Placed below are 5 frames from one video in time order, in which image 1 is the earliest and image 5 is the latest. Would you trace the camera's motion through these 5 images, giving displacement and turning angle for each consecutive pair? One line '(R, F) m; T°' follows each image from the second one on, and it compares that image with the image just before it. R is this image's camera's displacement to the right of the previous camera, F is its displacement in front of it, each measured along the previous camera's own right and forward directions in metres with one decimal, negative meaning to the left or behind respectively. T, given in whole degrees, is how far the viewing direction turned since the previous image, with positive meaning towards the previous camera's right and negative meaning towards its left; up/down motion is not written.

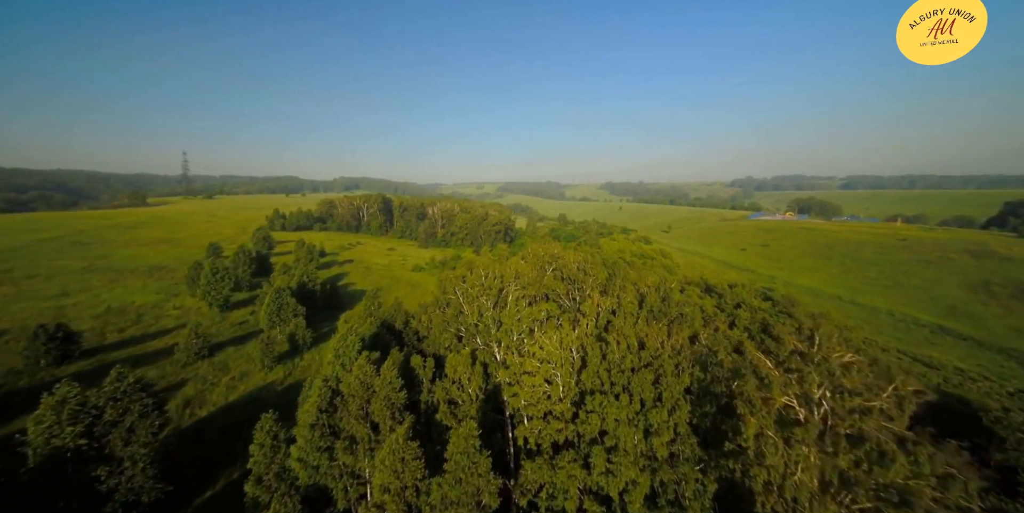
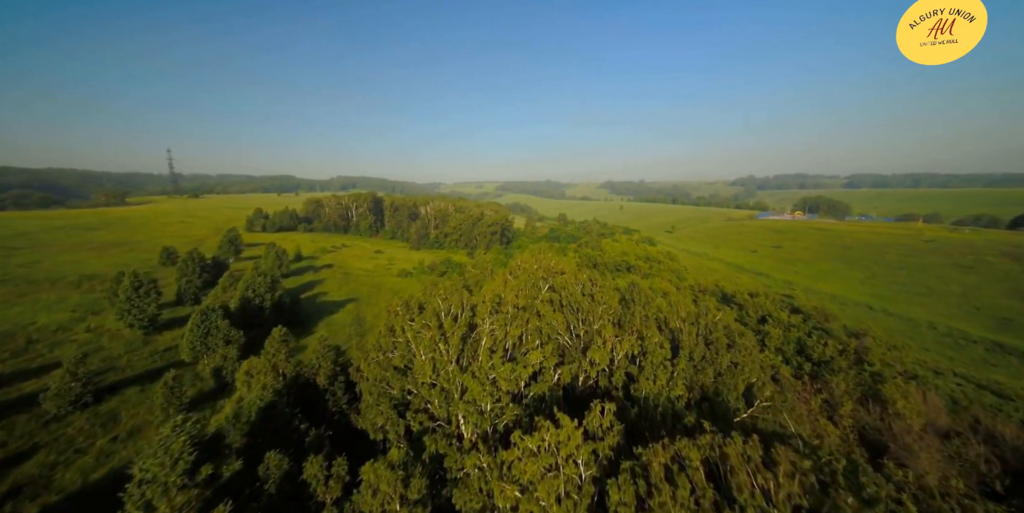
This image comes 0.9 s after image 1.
(+0.5, +3.9) m; 0°
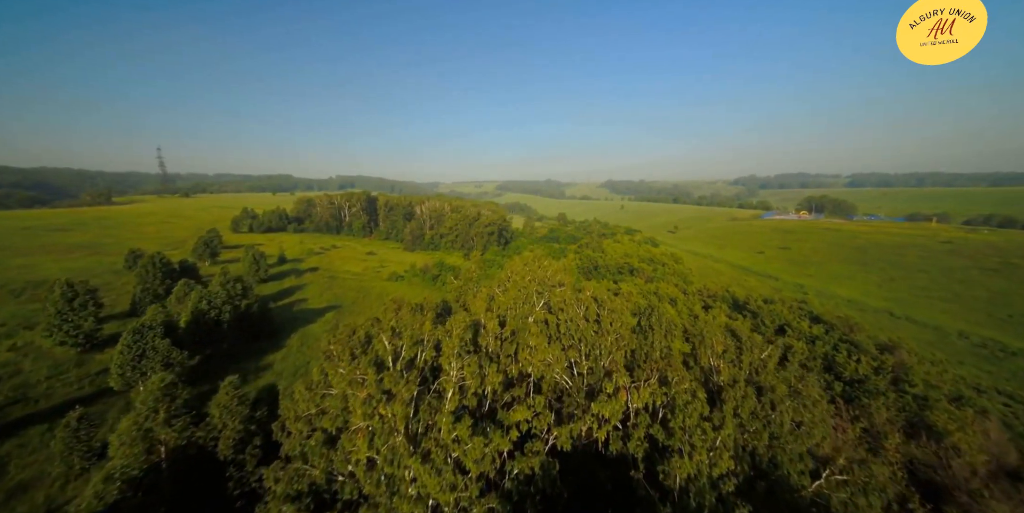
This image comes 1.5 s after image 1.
(+0.4, +2.4) m; 0°
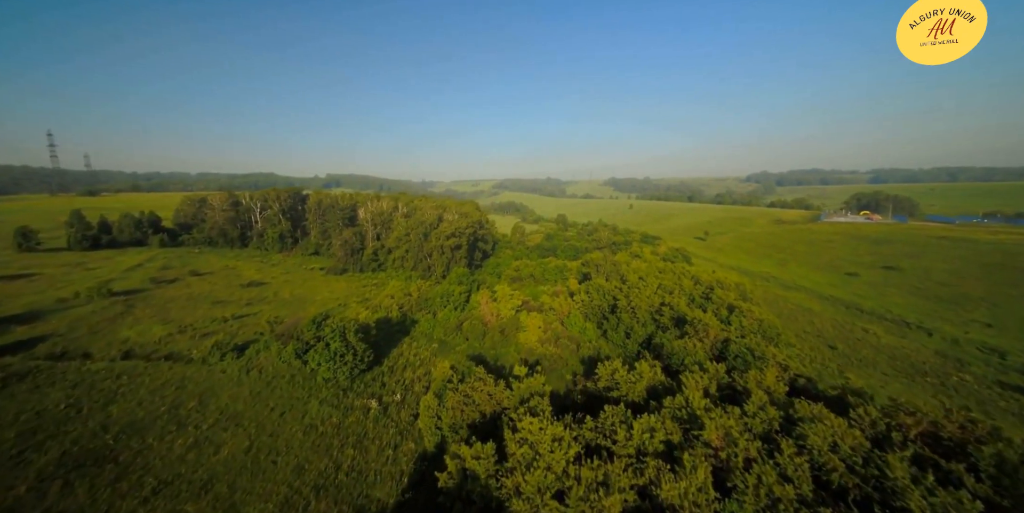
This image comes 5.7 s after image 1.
(+3.1, +21.3) m; 0°
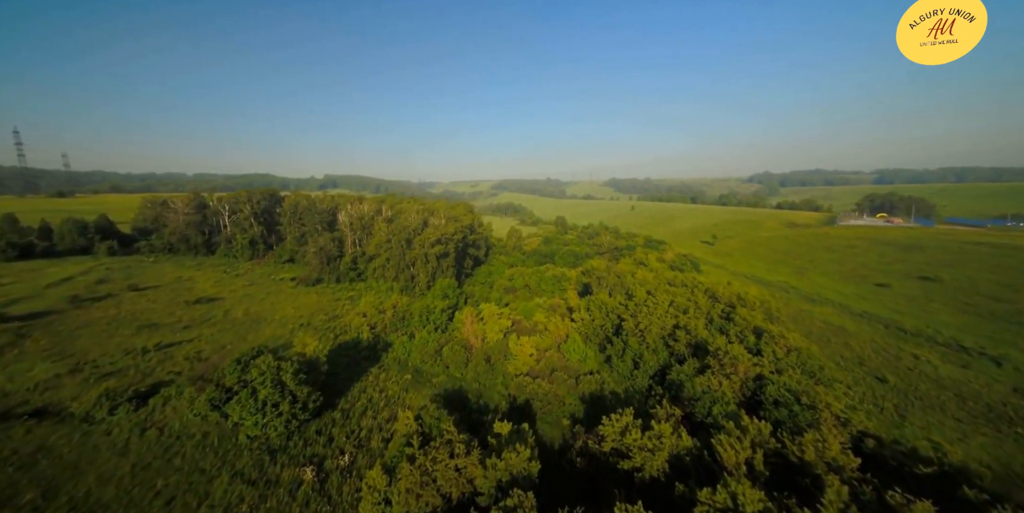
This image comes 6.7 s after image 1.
(+0.9, +4.9) m; 0°
